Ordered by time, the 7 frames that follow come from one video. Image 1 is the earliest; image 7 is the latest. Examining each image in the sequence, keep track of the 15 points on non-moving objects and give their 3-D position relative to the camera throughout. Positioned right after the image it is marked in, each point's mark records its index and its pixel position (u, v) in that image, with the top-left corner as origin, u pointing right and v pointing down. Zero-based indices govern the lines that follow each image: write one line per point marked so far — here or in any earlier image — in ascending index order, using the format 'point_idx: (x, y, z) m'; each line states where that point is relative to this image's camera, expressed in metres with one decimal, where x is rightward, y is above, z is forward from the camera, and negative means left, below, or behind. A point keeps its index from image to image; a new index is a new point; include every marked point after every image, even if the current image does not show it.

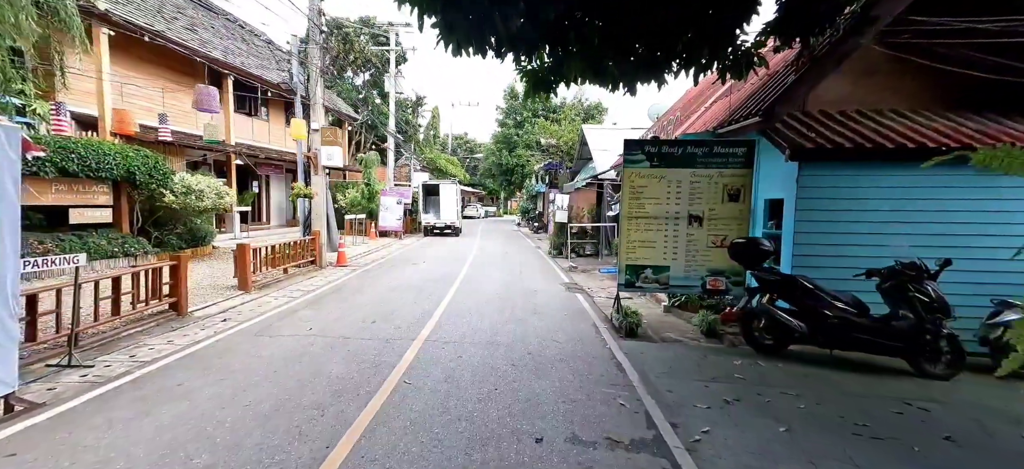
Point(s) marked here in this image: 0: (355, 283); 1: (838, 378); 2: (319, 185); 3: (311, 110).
0: (-3.3, -1.0, +9.2) m
1: (+3.5, -1.5, +4.7) m
2: (-4.9, +1.2, +11.0) m
3: (-5.1, +3.1, +10.9) m
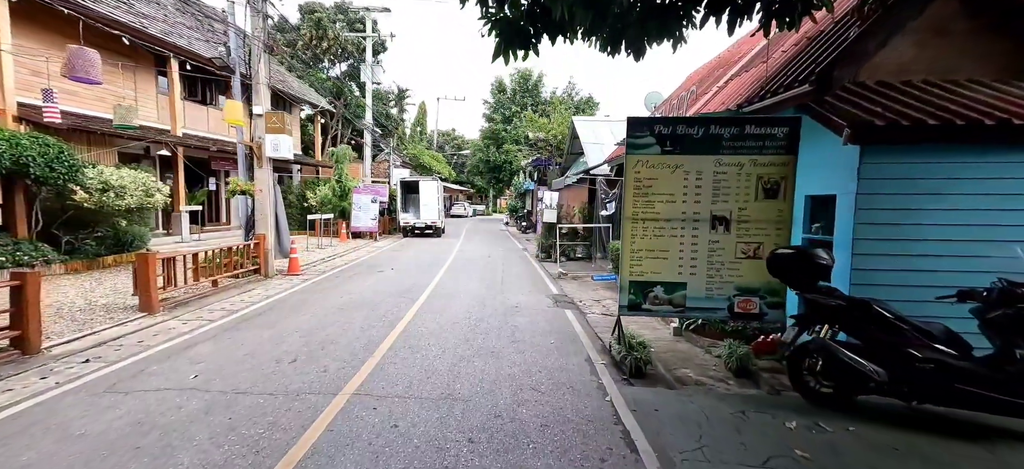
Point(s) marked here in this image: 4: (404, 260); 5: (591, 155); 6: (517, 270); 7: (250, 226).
0: (-3.7, -1.1, +7.6) m
1: (+3.2, -1.6, +3.2) m
2: (-5.3, +1.2, +9.4) m
3: (-5.5, +3.0, +9.2) m
4: (-3.4, -0.8, +13.5) m
5: (+2.6, +2.7, +14.7) m
6: (+0.1, -1.0, +12.1) m
7: (-5.7, +0.2, +9.5) m
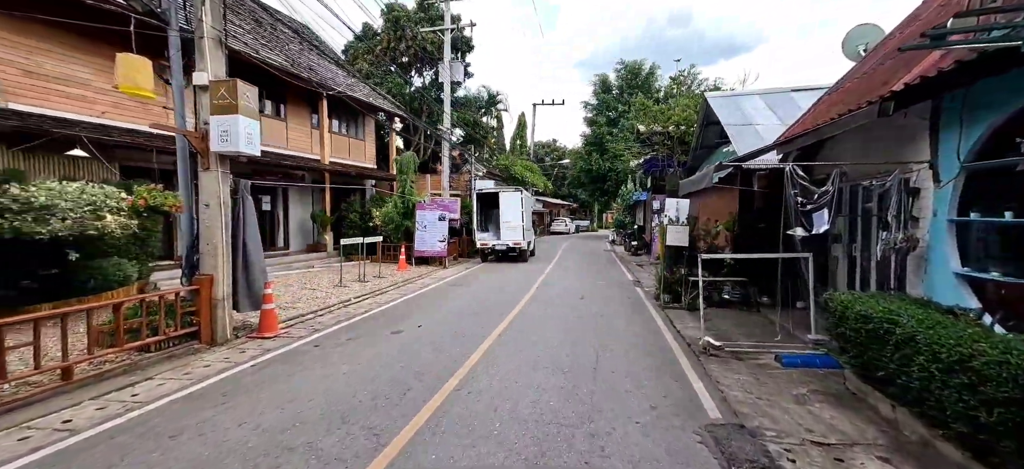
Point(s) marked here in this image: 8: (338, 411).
0: (-2.9, -1.6, +3.8) m
1: (+2.7, -1.8, -2.1) m
2: (-4.1, +0.6, +6.0) m
3: (-4.3, +2.5, +5.9) m
4: (-1.3, -1.5, +9.4) m
5: (+4.9, +2.1, +9.3) m
6: (+1.9, -1.6, +7.2) m
7: (-4.4, -0.4, +6.1) m
8: (-1.5, -1.5, +3.8) m
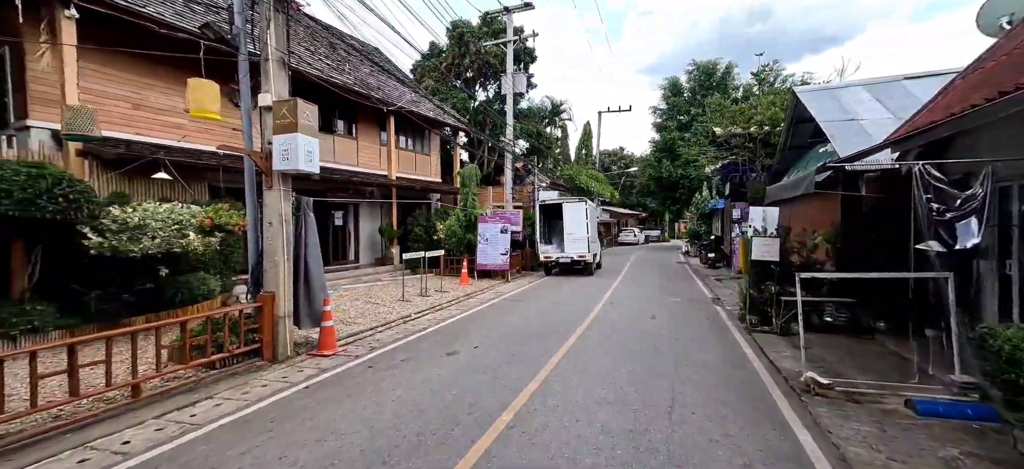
0: (-2.5, -1.7, +3.7) m
1: (+2.2, -1.8, -3.0) m
2: (-3.3, +0.4, +6.0) m
3: (-3.5, +2.3, +6.1) m
4: (+0.1, -1.8, +9.0) m
5: (+6.1, +1.8, +8.0) m
6: (+2.8, -1.8, +6.4) m
7: (-3.6, -0.6, +6.2) m
8: (-1.1, -1.7, +3.5) m
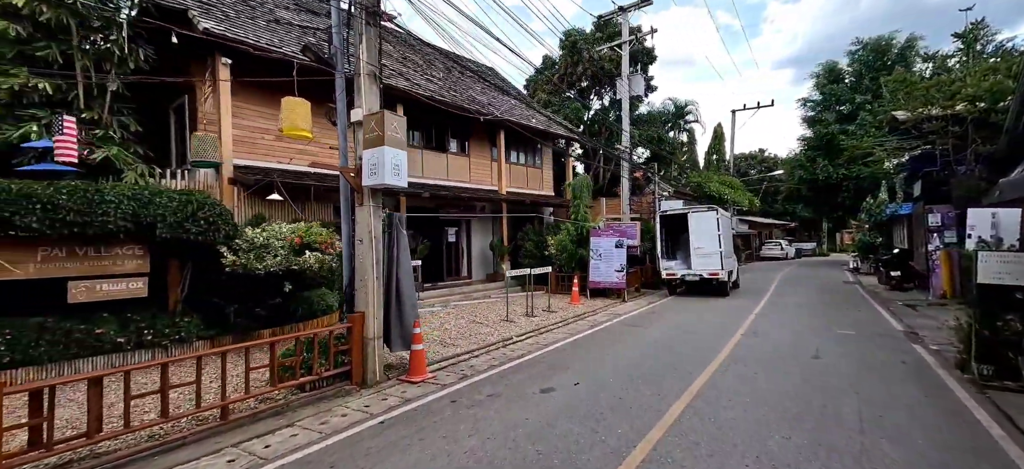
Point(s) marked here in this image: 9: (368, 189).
0: (-1.8, -1.9, +3.3) m
1: (+0.9, -1.7, -4.5) m
2: (-2.0, +0.1, +5.9) m
3: (-2.2, +2.0, +6.0) m
4: (+2.1, -2.0, +7.7) m
5: (+7.6, +1.7, +5.2) m
6: (+4.0, -1.9, +4.4) m
7: (-2.2, -0.9, +6.1) m
8: (-0.5, -1.8, +2.7) m
9: (-1.9, +0.6, +5.9) m
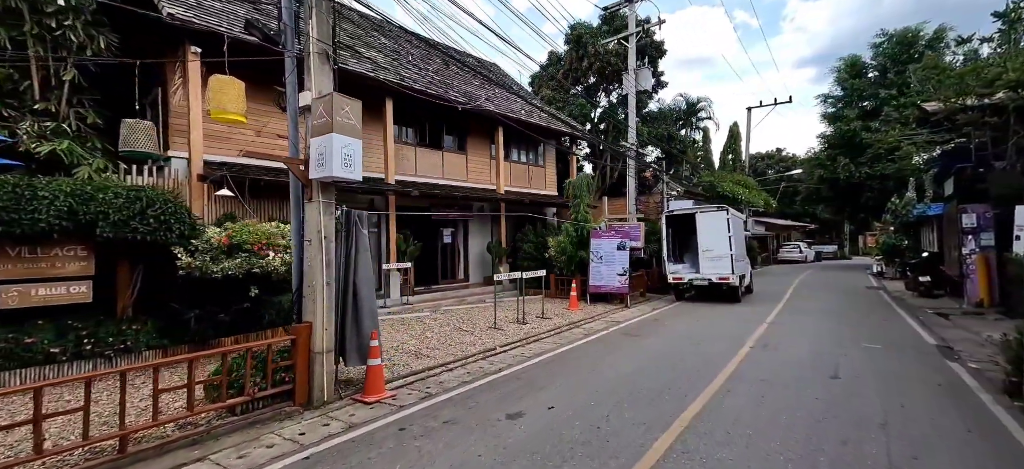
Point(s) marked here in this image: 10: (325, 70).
0: (-2.3, -1.9, +2.6) m
1: (+0.1, -1.6, -5.2) m
2: (-2.4, +0.1, +5.2) m
3: (-2.6, +2.0, +5.4) m
4: (+1.7, -2.0, +6.9) m
5: (+7.2, +1.7, +4.3) m
6: (+3.6, -1.9, +3.5) m
7: (-2.6, -0.9, +5.4) m
8: (-1.0, -1.8, +2.0) m
9: (-2.3, +0.6, +5.2) m
10: (-2.3, +2.0, +5.4) m
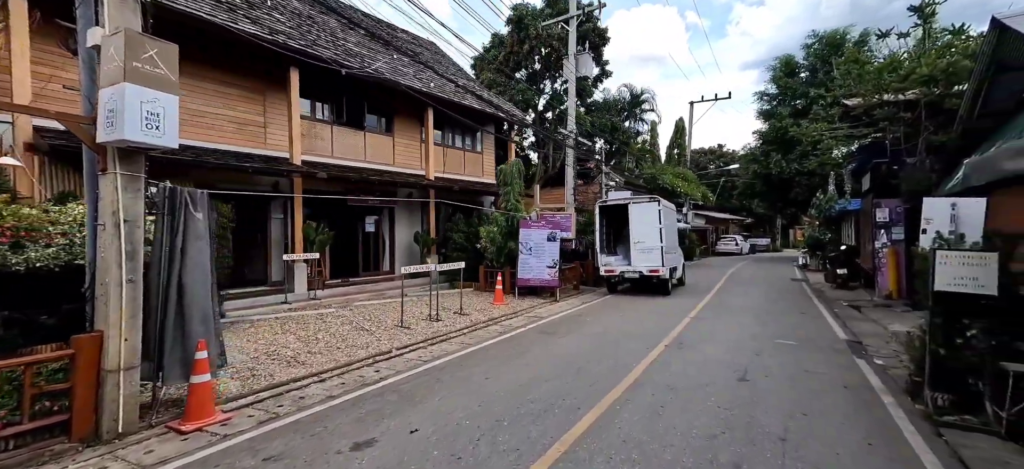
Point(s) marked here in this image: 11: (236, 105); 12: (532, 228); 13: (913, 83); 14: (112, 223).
0: (-3.4, -1.8, +1.4) m
1: (-0.2, -1.8, -6.1) m
2: (-3.7, +0.3, +4.0) m
3: (-3.9, +2.2, +4.1) m
4: (+0.2, -1.9, +6.2) m
5: (+5.9, +1.7, +4.0) m
6: (+2.4, -1.9, +3.0) m
7: (-4.0, -0.7, +4.2) m
8: (-2.0, -1.8, +1.0) m
9: (-3.6, +0.8, +4.0) m
10: (-3.6, +2.2, +4.2) m
11: (-6.9, +3.1, +10.6) m
12: (+0.5, +0.2, +12.1) m
13: (+8.6, +3.2, +9.3) m
14: (-3.7, +0.1, +4.0) m
